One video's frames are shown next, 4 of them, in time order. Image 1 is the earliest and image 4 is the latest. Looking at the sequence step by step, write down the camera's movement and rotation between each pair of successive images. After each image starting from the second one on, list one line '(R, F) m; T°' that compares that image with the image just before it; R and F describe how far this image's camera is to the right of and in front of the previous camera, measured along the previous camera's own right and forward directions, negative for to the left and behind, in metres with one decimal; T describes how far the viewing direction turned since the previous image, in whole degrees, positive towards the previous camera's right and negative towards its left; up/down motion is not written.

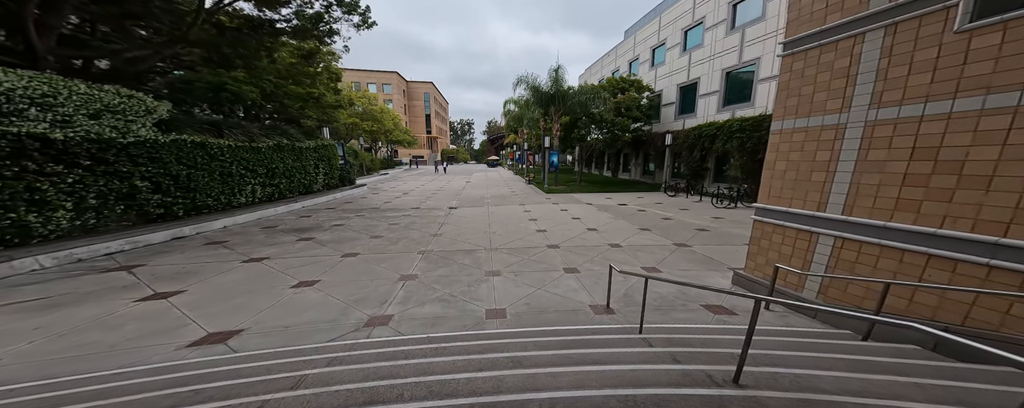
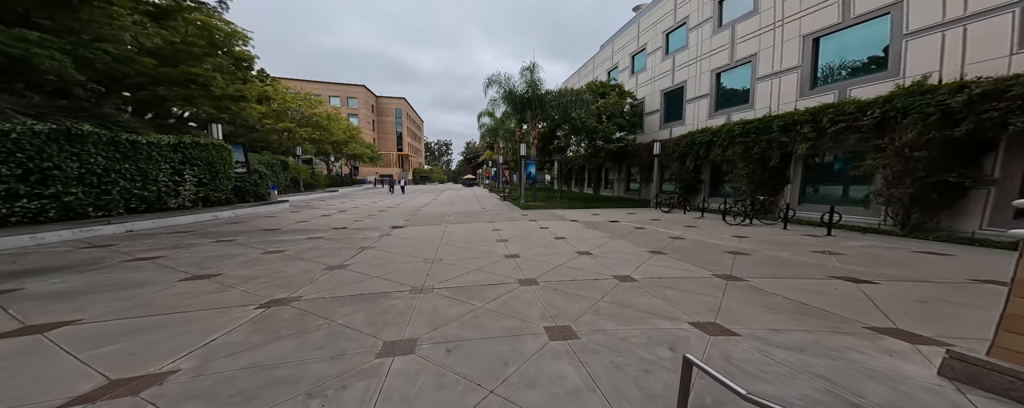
(+0.4, +2.3) m; +4°
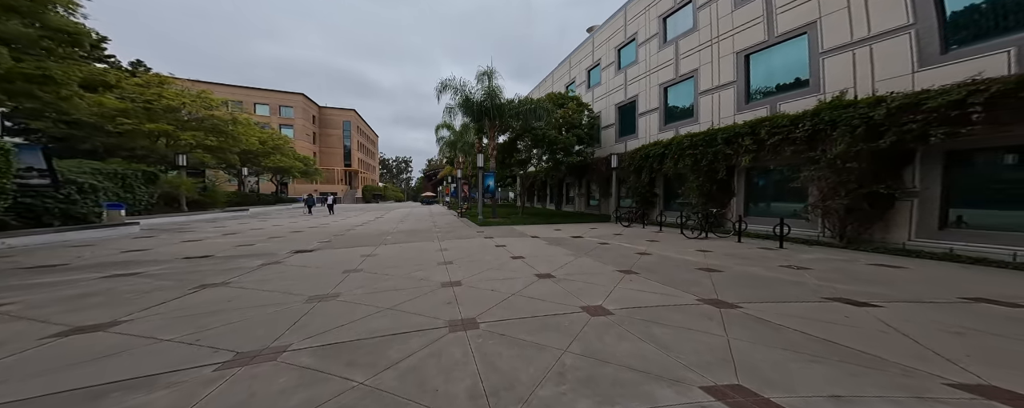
(+0.3, +1.2) m; +8°
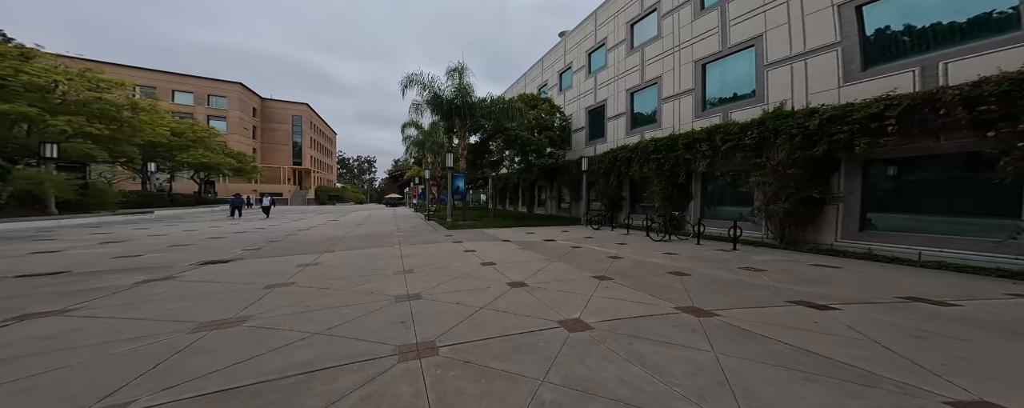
(0.0, +0.4) m; +6°
